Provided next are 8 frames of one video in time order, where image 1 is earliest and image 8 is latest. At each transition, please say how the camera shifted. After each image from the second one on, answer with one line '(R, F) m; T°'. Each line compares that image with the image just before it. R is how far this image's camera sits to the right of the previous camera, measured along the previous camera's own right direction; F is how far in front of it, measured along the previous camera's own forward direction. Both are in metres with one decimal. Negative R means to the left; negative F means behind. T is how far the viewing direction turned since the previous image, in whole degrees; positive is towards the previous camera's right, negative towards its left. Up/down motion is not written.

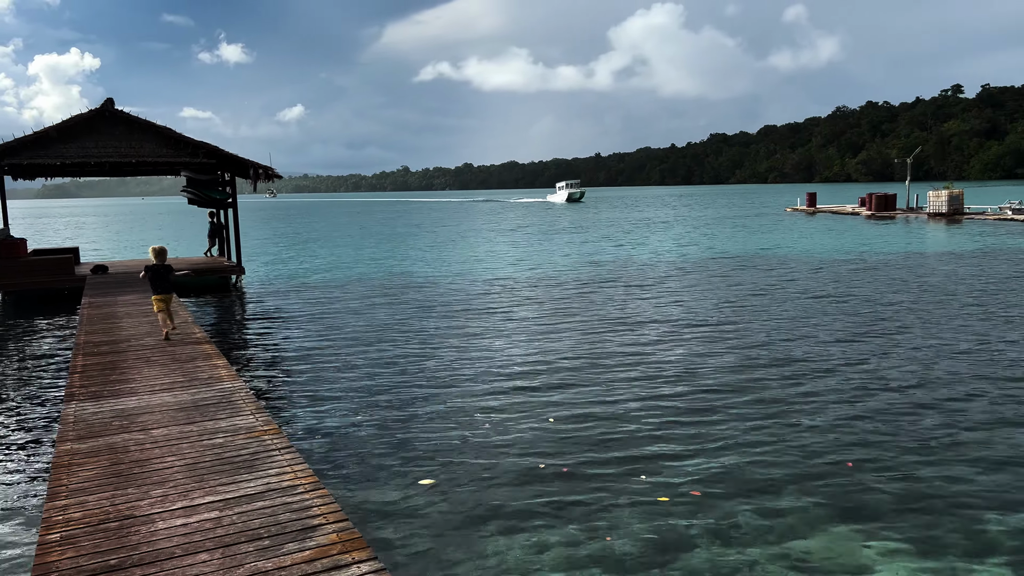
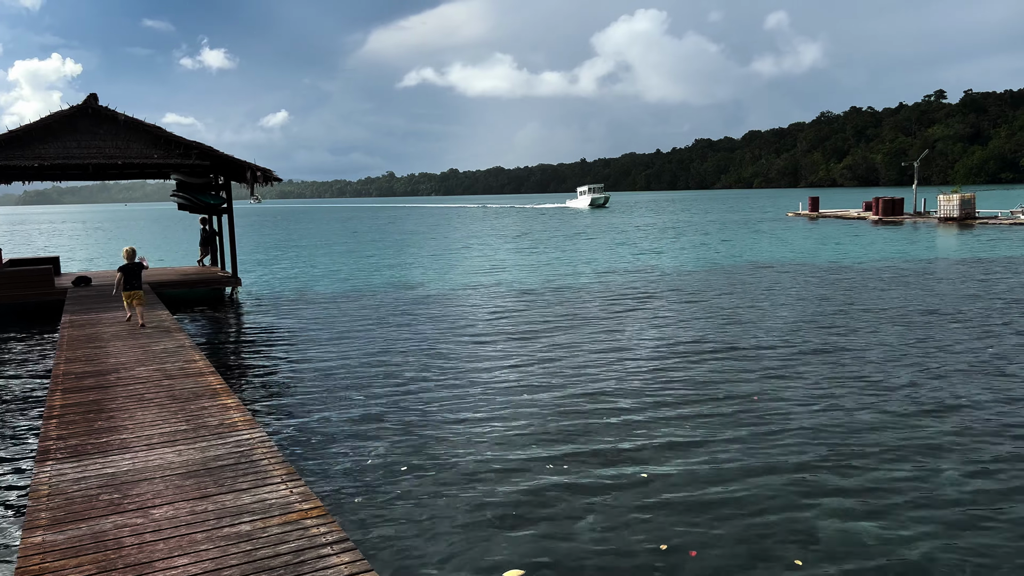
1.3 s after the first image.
(-0.9, +1.7) m; +1°
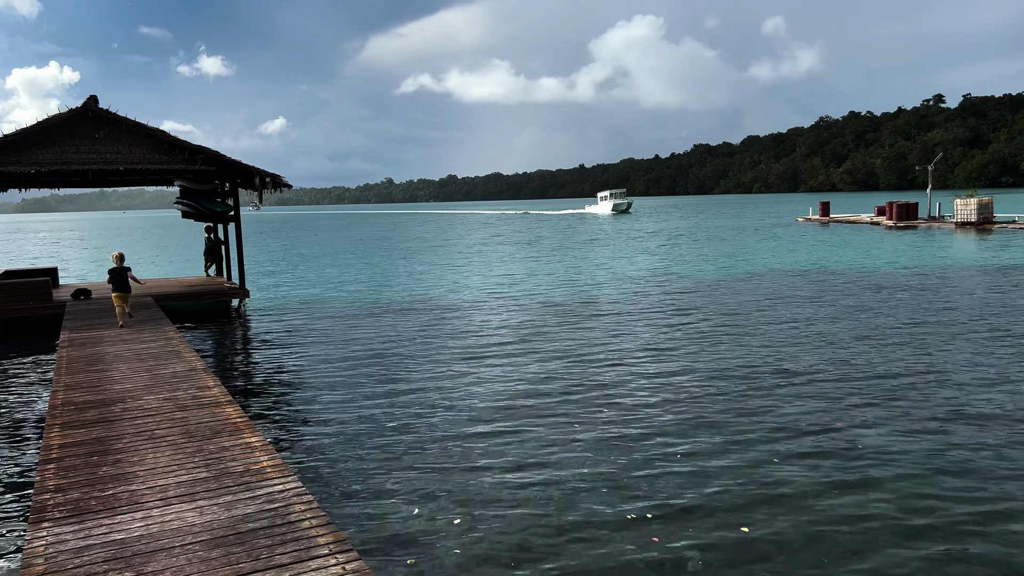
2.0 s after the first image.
(-0.6, +1.1) m; 0°
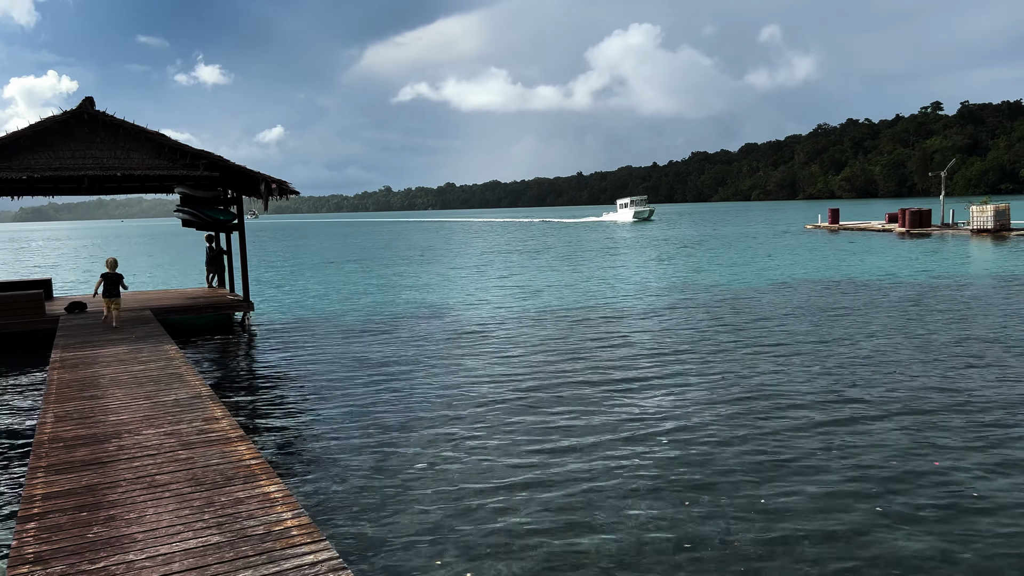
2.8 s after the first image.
(-0.5, +1.1) m; 0°
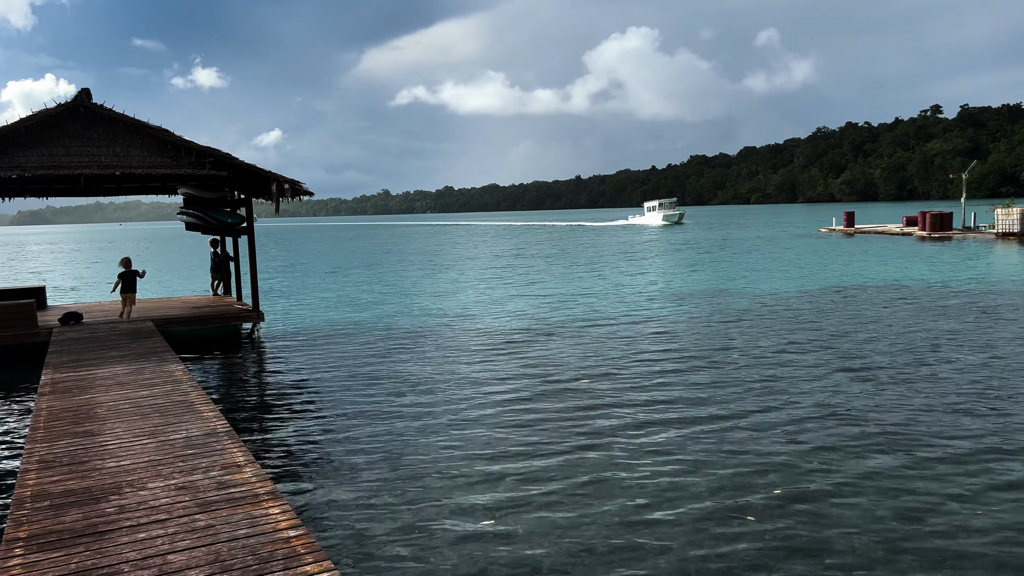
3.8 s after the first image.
(-0.7, +1.5) m; 0°
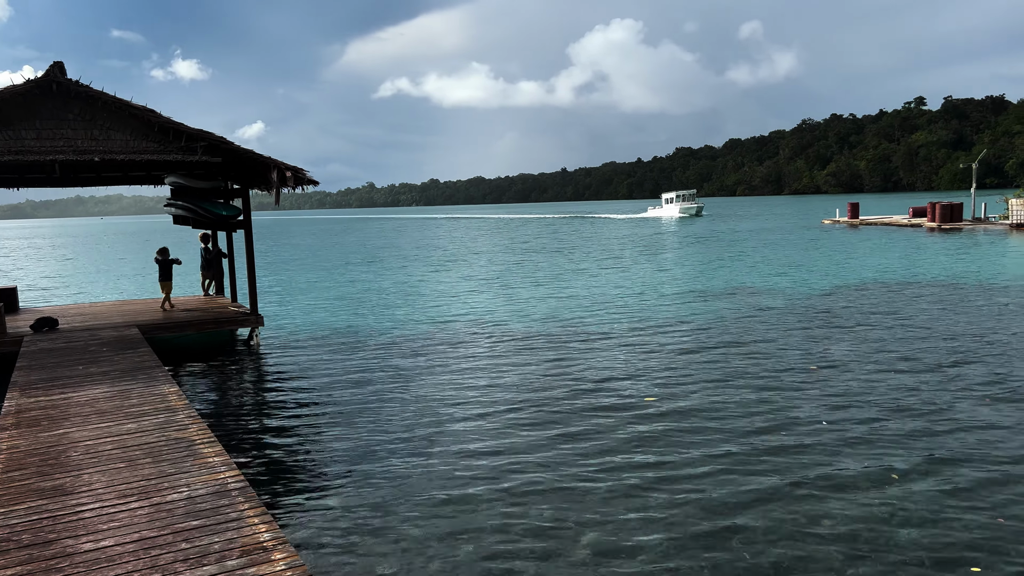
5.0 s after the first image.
(-0.8, +1.8) m; +1°
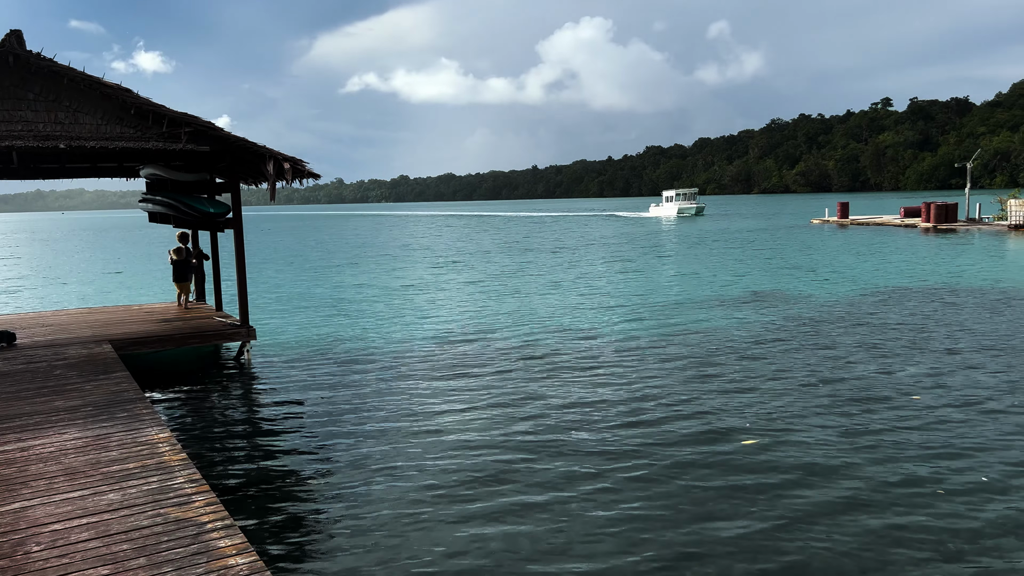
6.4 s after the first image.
(-1.0, +1.9) m; +2°
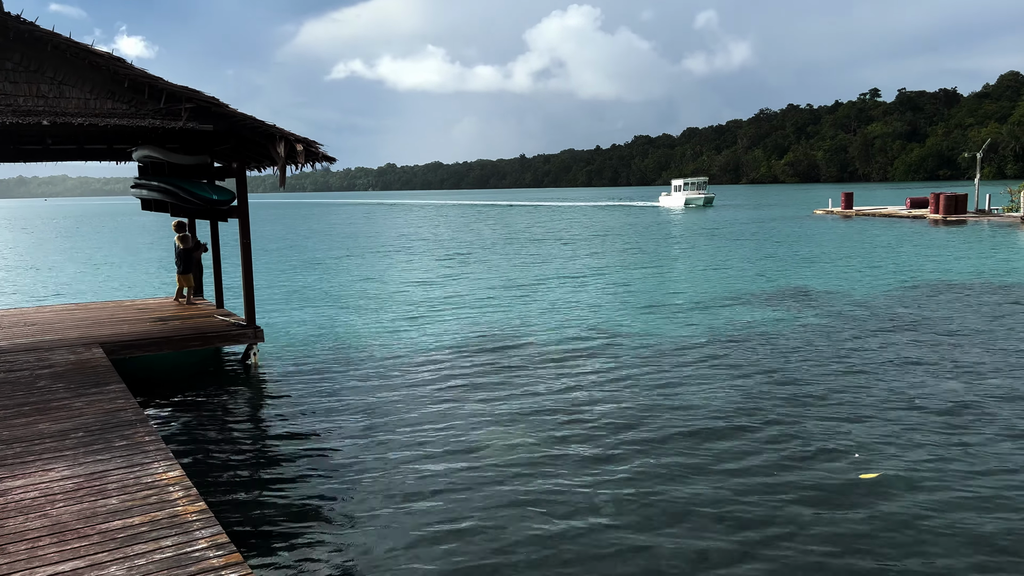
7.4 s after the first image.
(-0.7, +1.4) m; +1°
